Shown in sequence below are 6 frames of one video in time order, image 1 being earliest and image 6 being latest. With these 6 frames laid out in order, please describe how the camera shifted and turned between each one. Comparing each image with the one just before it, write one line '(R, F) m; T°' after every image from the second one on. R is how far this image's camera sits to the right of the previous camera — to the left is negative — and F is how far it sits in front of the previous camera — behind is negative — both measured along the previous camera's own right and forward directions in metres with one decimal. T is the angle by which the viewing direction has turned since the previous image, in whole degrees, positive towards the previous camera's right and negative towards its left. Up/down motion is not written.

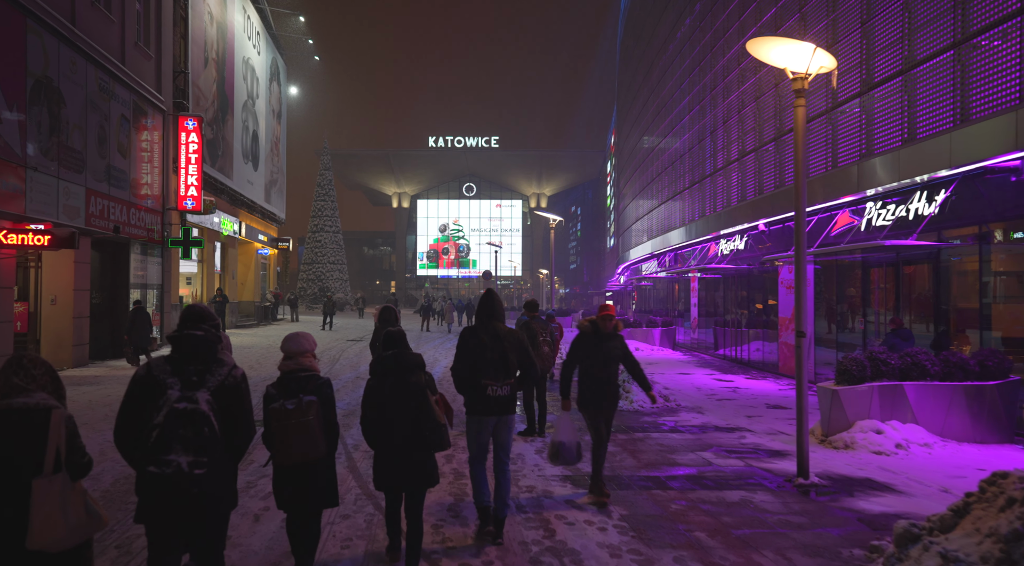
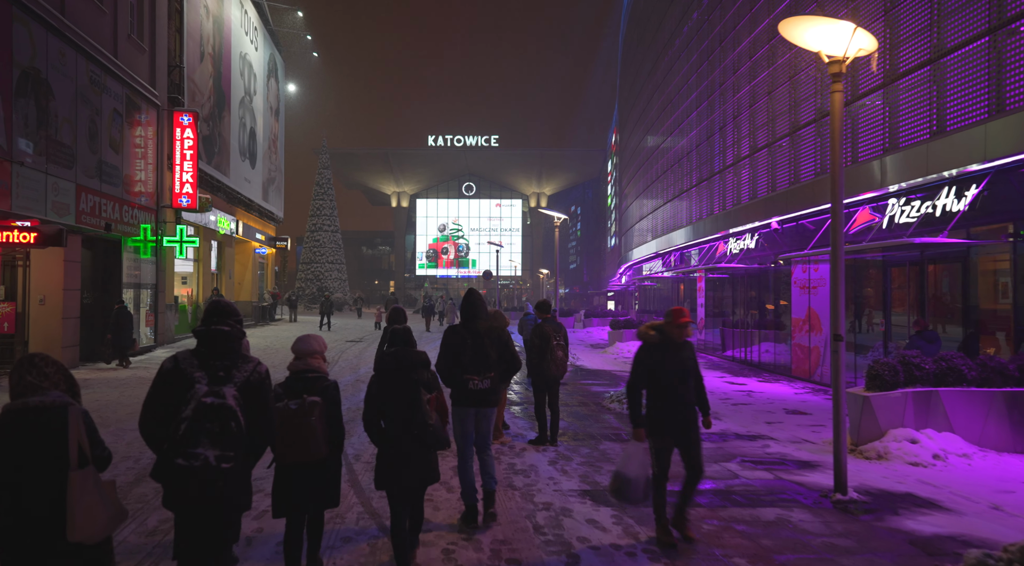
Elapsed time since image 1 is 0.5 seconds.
(-0.1, +0.5) m; 0°
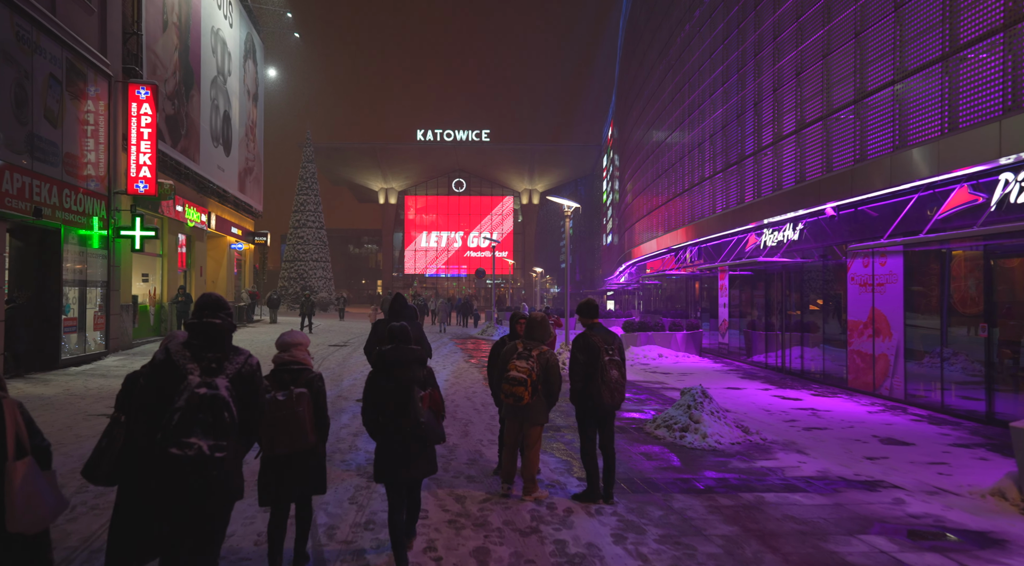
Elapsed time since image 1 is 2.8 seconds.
(-0.4, +2.3) m; +1°
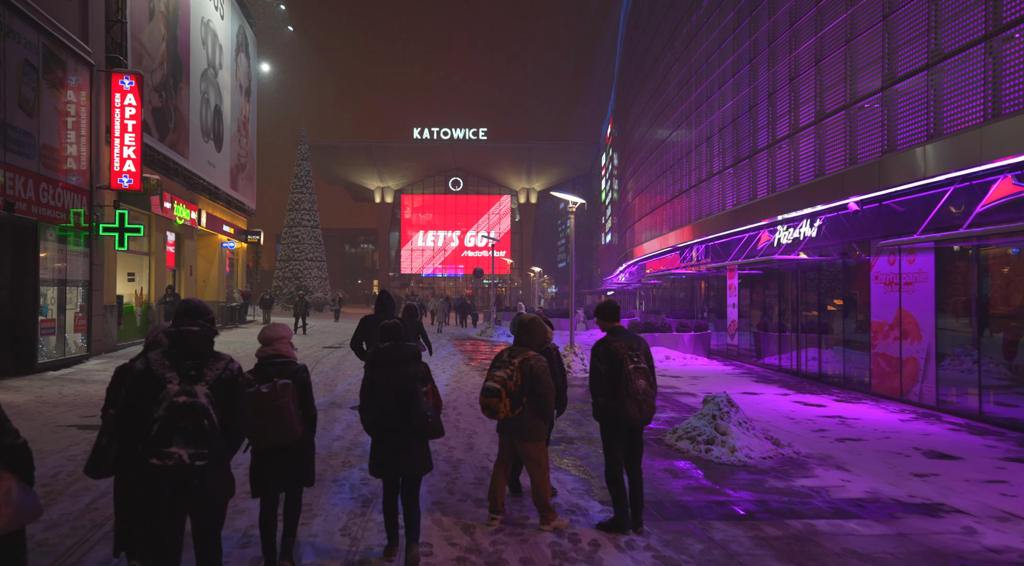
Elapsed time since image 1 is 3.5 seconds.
(-0.1, +0.8) m; 0°
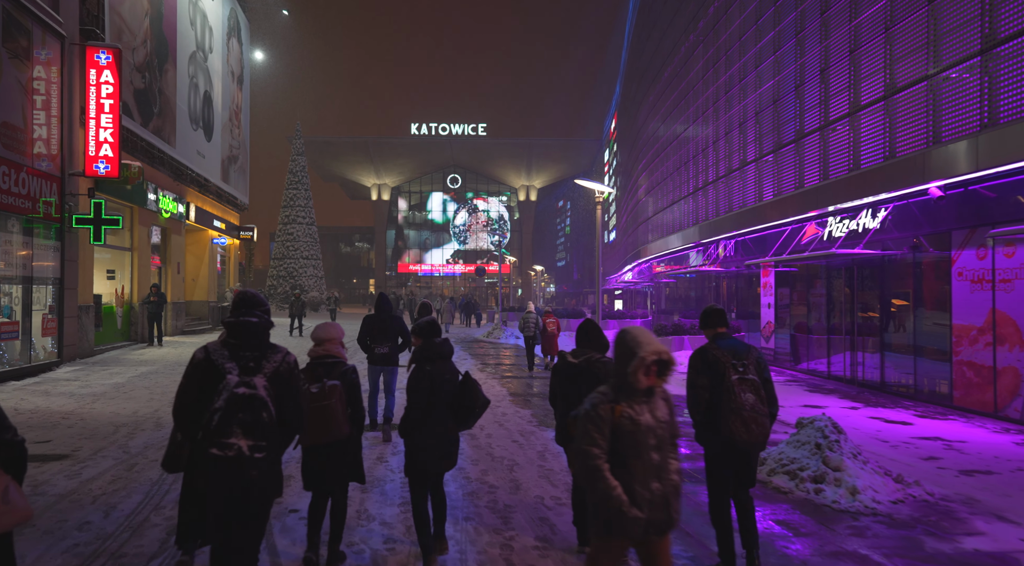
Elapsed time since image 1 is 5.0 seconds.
(-0.5, +1.7) m; 0°
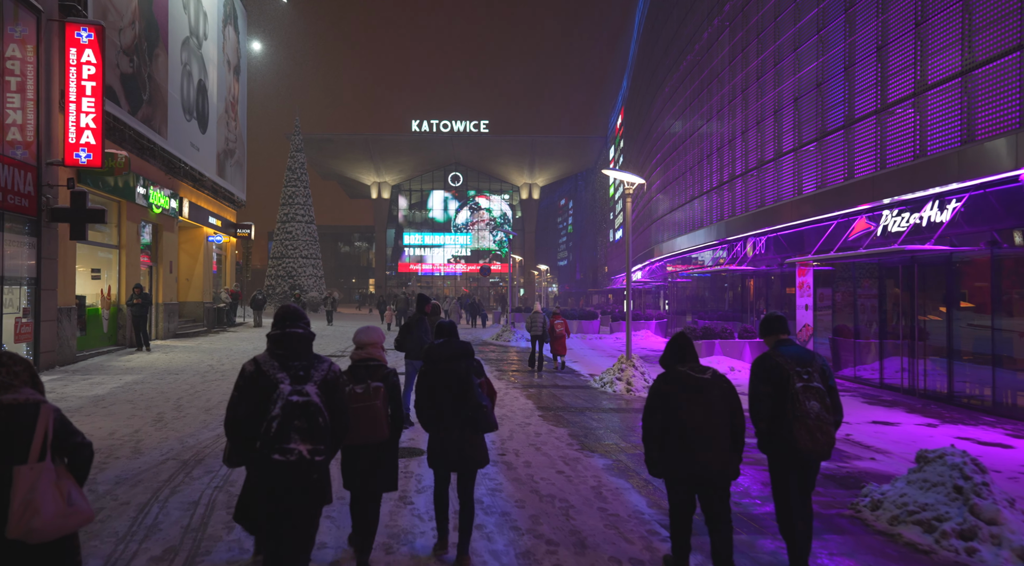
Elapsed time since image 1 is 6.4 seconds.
(-0.5, +1.3) m; 0°
